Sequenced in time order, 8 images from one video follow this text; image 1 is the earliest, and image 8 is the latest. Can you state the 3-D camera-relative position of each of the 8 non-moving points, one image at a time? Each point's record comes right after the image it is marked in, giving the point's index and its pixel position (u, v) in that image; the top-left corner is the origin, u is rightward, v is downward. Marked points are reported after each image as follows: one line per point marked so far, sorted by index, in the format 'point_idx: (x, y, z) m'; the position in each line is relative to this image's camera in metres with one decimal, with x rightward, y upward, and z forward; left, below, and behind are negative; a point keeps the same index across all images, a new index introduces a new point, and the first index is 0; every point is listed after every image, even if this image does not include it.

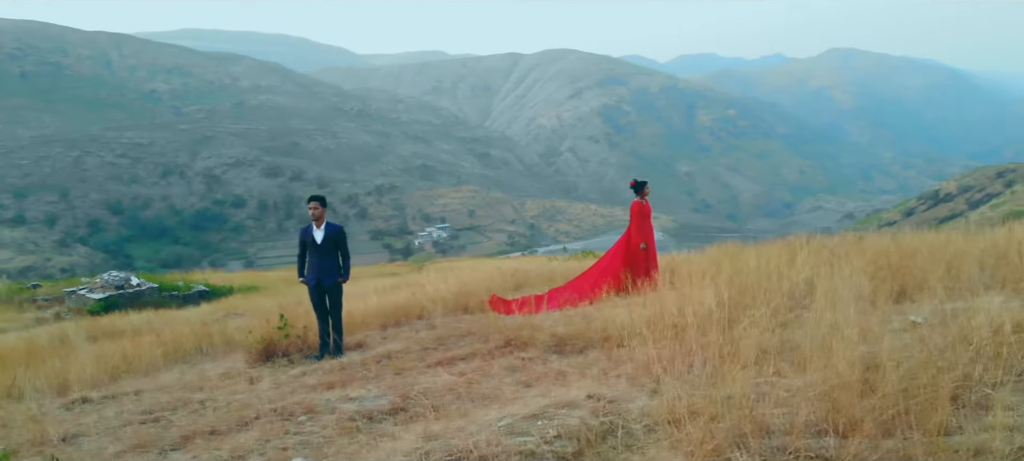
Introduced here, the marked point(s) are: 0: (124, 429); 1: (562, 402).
0: (-2.5, -1.3, +5.2) m
1: (+0.2, -0.8, +3.8) m
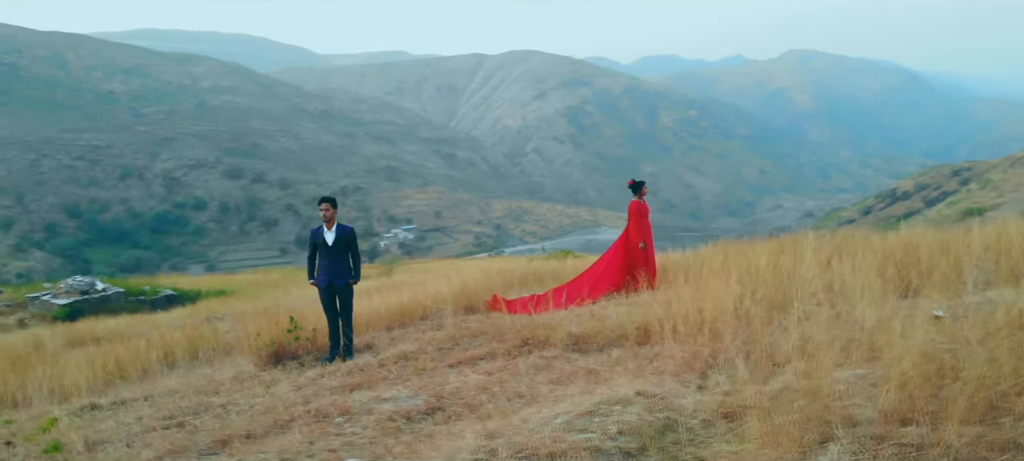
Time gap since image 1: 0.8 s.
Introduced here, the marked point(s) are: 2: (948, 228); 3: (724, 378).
0: (-2.3, -1.3, +5.1) m
1: (+0.5, -0.8, +3.8) m
2: (+4.5, 0.0, +8.5) m
3: (+1.0, -0.7, +3.9) m
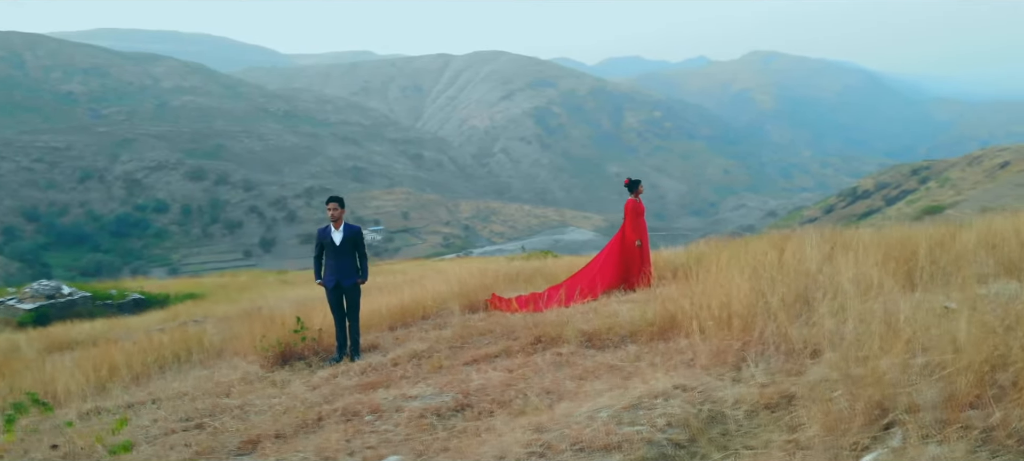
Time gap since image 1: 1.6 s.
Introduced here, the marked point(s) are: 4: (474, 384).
0: (-2.1, -1.3, +5.0) m
1: (+0.7, -0.8, +3.9) m
2: (+4.5, +0.1, +8.7) m
3: (+1.2, -0.7, +4.0) m
4: (-0.2, -1.0, +5.2) m
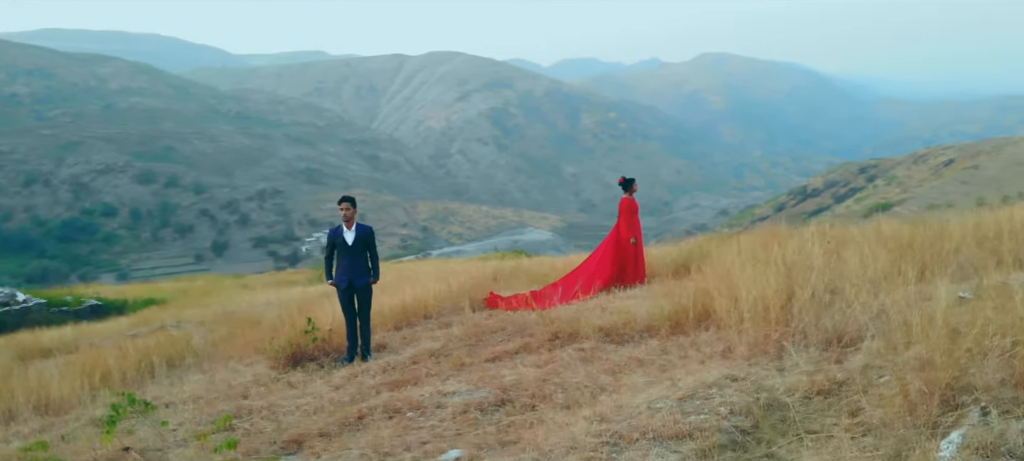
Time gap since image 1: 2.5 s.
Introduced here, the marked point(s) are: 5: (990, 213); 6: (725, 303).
0: (-1.9, -1.3, +5.0) m
1: (+1.0, -0.8, +4.0) m
2: (+4.5, +0.1, +9.0) m
3: (+1.5, -0.7, +4.2) m
4: (0.0, -0.9, +5.2) m
5: (+4.7, +0.2, +8.3) m
6: (+1.6, -0.5, +6.0) m
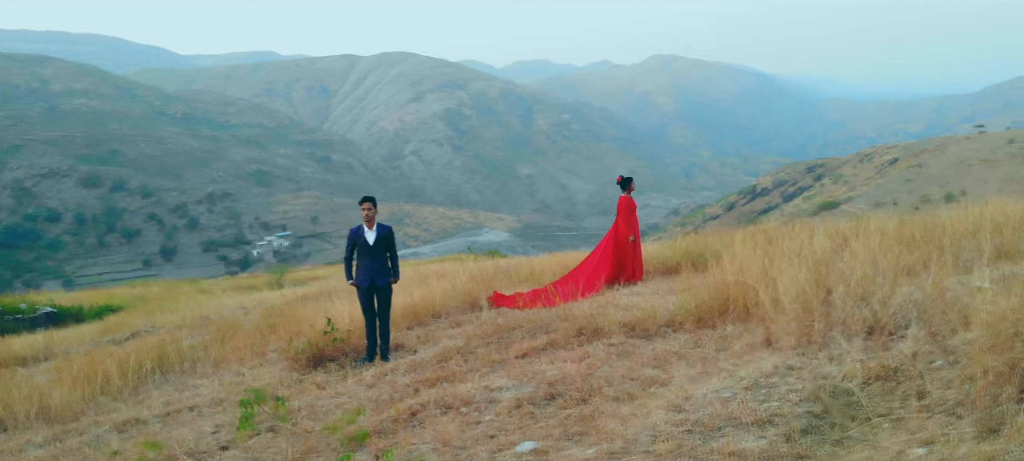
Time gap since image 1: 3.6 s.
0: (-1.6, -1.3, +5.0) m
1: (+1.3, -0.7, +4.2) m
2: (+4.5, +0.2, +9.3) m
3: (+1.8, -0.6, +4.4) m
4: (+0.2, -0.9, +5.3) m
5: (+4.8, +0.2, +8.6) m
6: (+1.8, -0.5, +6.2) m
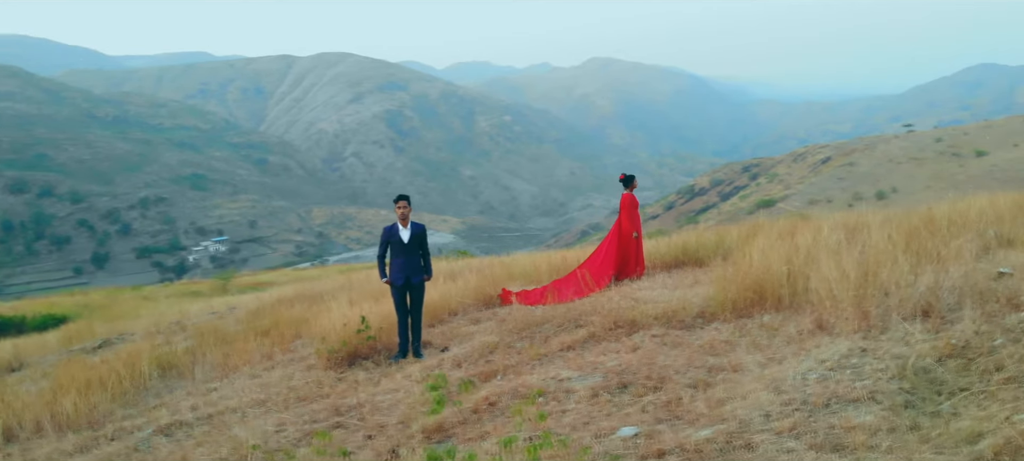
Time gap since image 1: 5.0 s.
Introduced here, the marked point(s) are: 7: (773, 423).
0: (-1.2, -1.3, +5.0) m
1: (+1.8, -0.7, +4.4) m
2: (+4.6, +0.3, +9.8) m
3: (+2.3, -0.6, +4.6) m
4: (+0.7, -0.9, +5.5) m
5: (+5.0, +0.3, +9.1) m
6: (+2.1, -0.4, +6.4) m
7: (+1.2, -0.9, +3.6) m
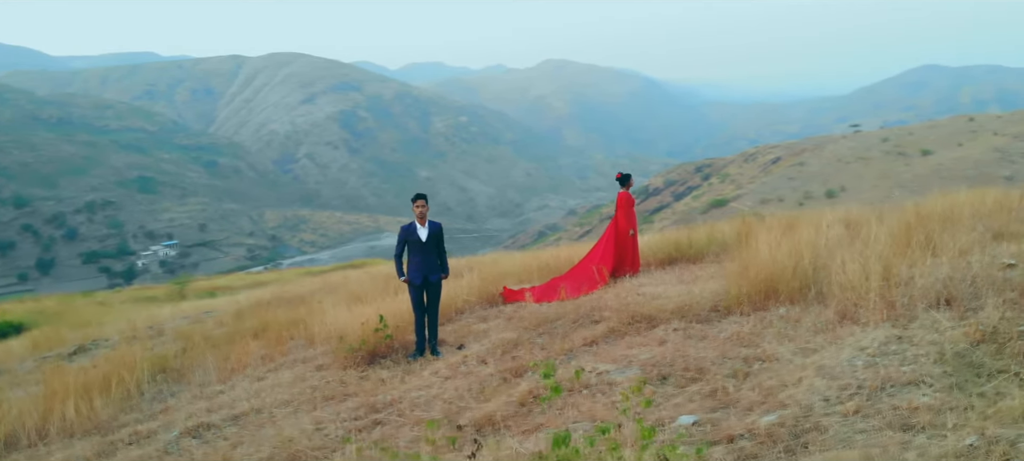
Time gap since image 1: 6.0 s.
0: (-0.9, -1.3, +5.1) m
1: (+2.1, -0.6, +4.6) m
2: (+4.6, +0.3, +10.2) m
3: (+2.6, -0.5, +4.9) m
4: (+0.9, -0.9, +5.6) m
5: (+5.0, +0.4, +9.5) m
6: (+2.3, -0.4, +6.7) m
7: (+1.5, -0.8, +3.8) m
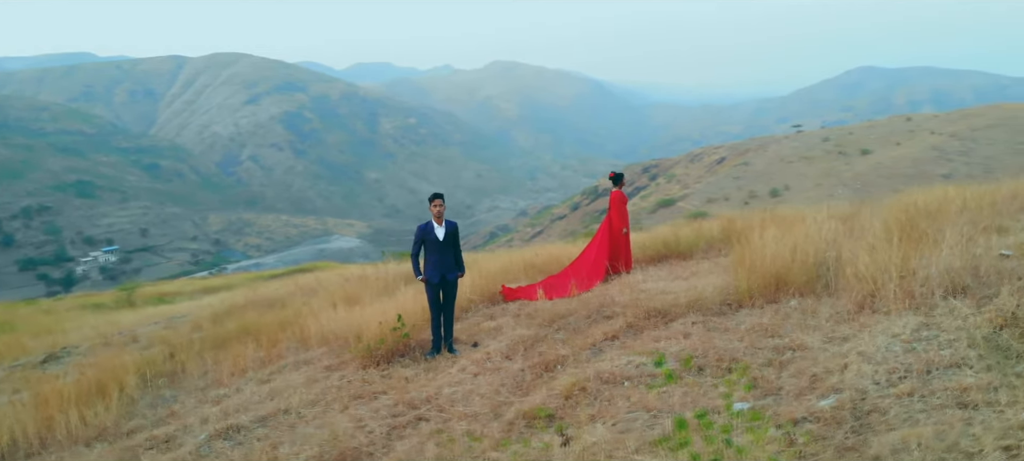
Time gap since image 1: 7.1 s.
0: (-0.6, -1.2, +5.1) m
1: (+2.4, -0.6, +4.9) m
2: (+4.5, +0.4, +10.6) m
3: (+2.8, -0.5, +5.2) m
4: (+1.1, -0.8, +5.8) m
5: (+5.0, +0.4, +9.9) m
6: (+2.5, -0.4, +6.9) m
7: (+1.8, -0.8, +4.0) m
